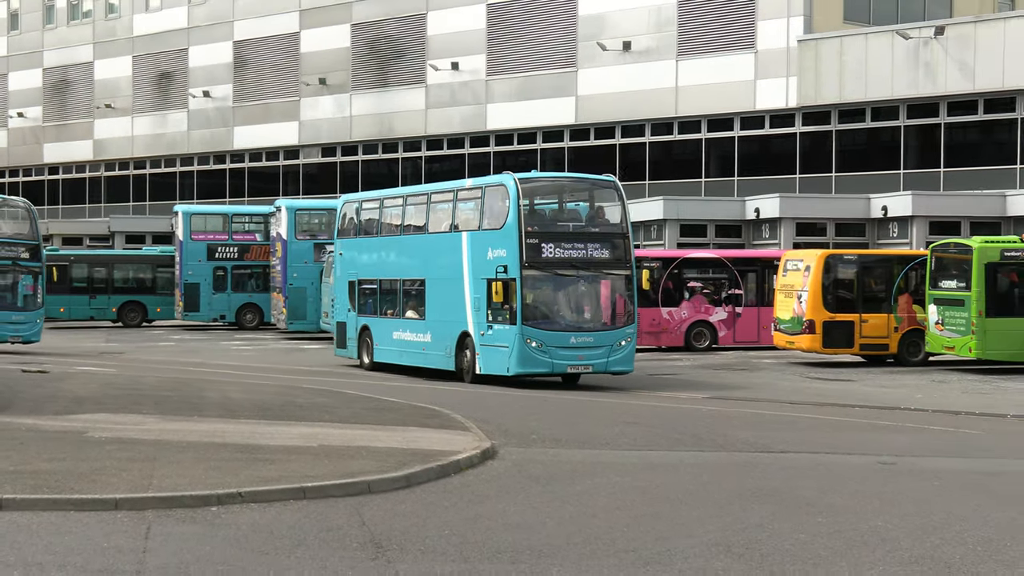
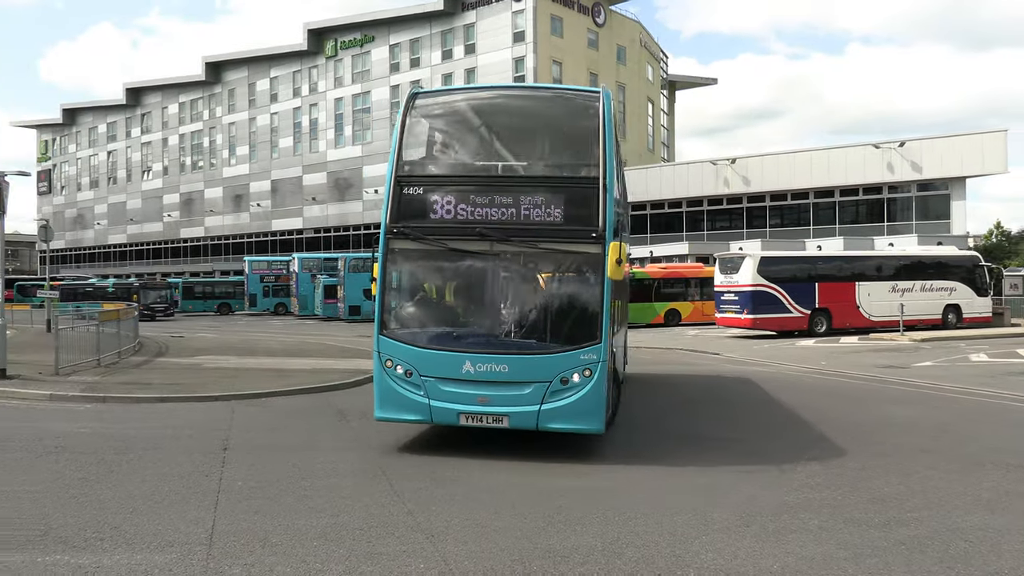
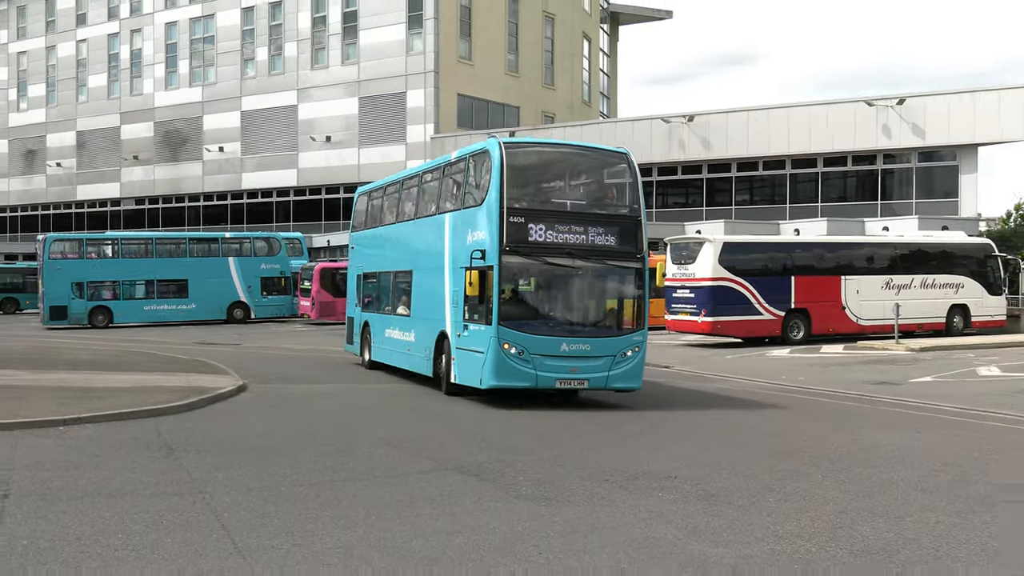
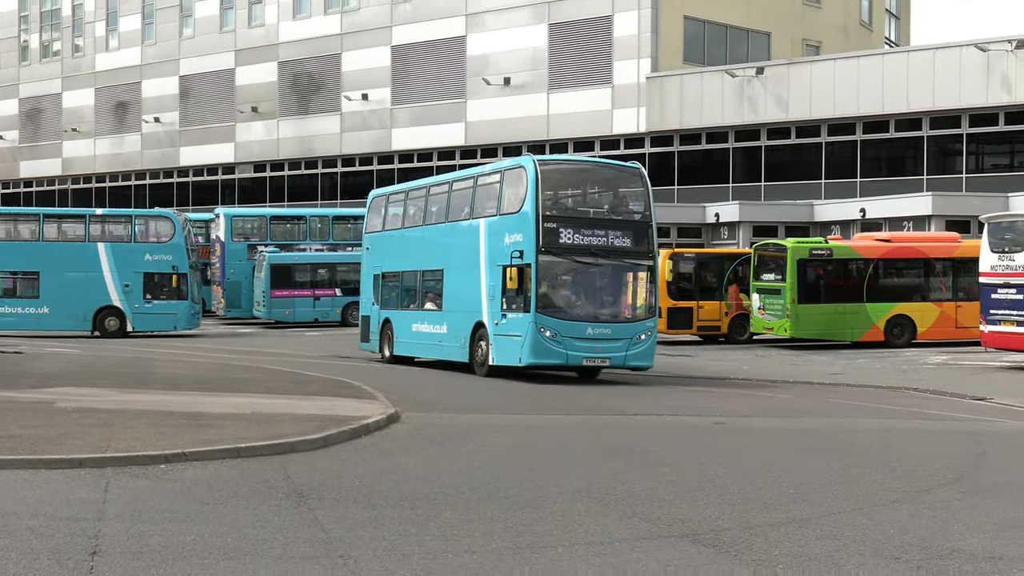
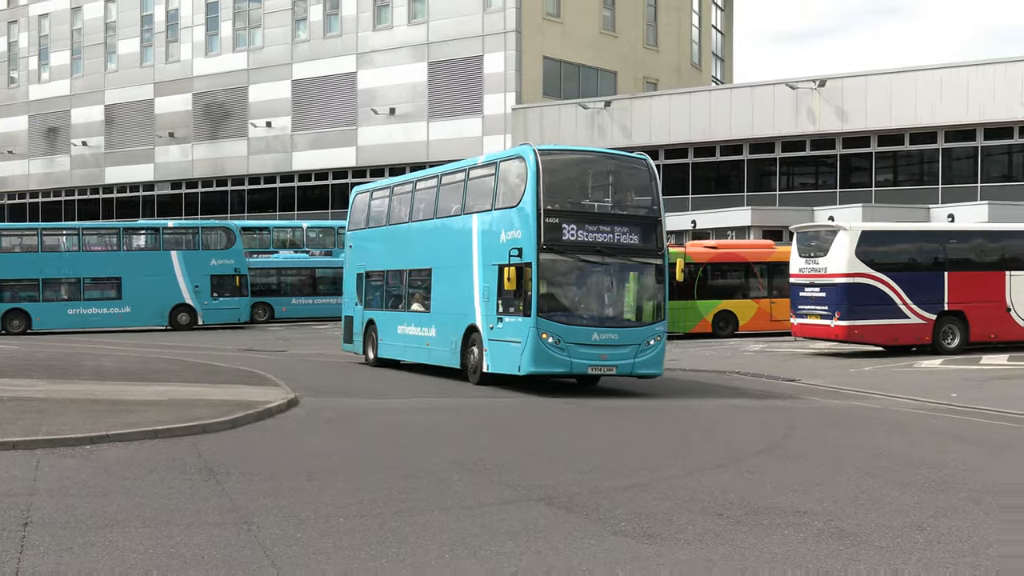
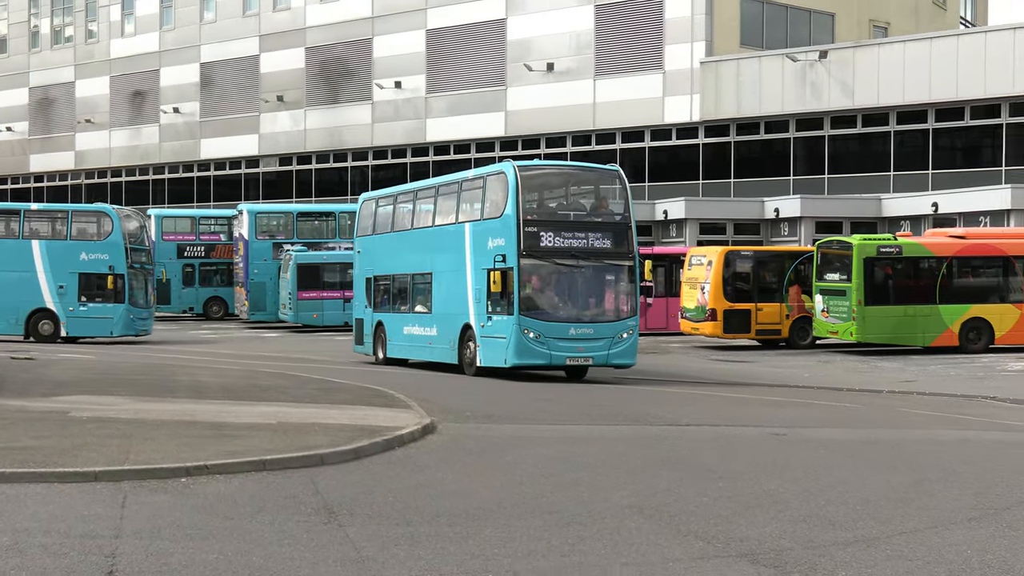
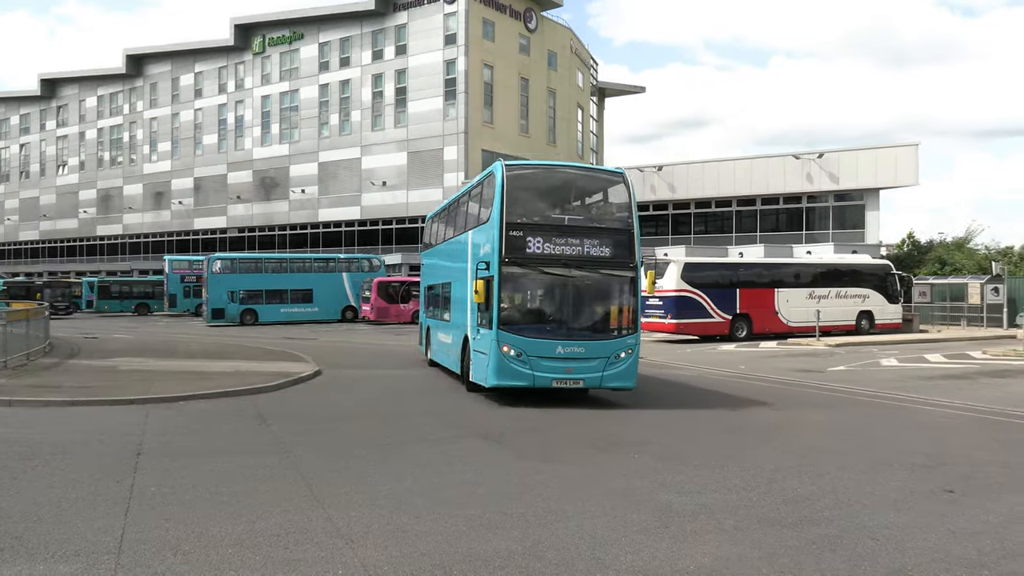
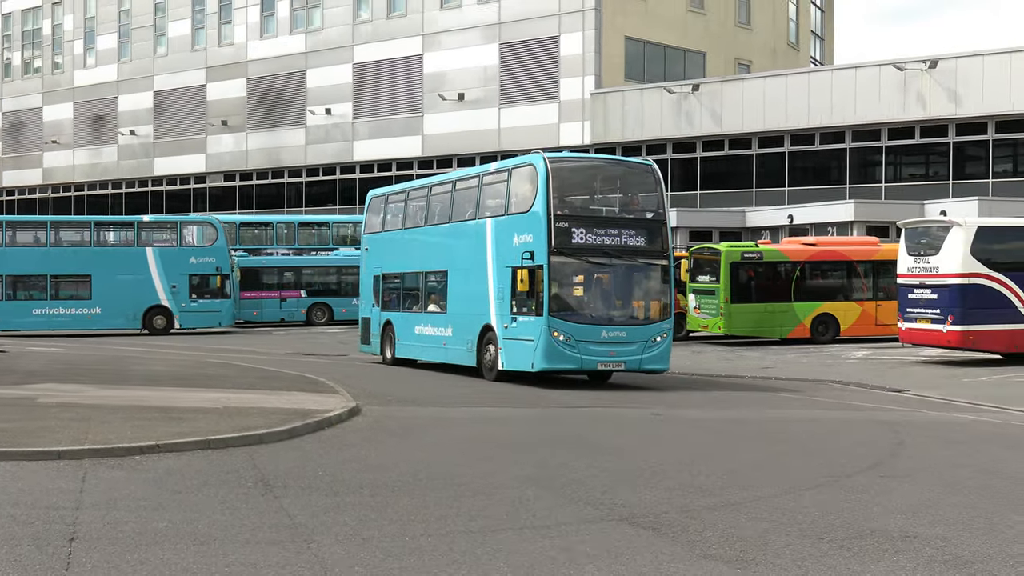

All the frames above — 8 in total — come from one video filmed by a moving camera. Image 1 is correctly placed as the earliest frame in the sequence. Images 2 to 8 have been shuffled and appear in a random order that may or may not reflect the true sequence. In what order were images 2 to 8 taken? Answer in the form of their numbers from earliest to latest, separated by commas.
6, 4, 8, 5, 3, 7, 2
